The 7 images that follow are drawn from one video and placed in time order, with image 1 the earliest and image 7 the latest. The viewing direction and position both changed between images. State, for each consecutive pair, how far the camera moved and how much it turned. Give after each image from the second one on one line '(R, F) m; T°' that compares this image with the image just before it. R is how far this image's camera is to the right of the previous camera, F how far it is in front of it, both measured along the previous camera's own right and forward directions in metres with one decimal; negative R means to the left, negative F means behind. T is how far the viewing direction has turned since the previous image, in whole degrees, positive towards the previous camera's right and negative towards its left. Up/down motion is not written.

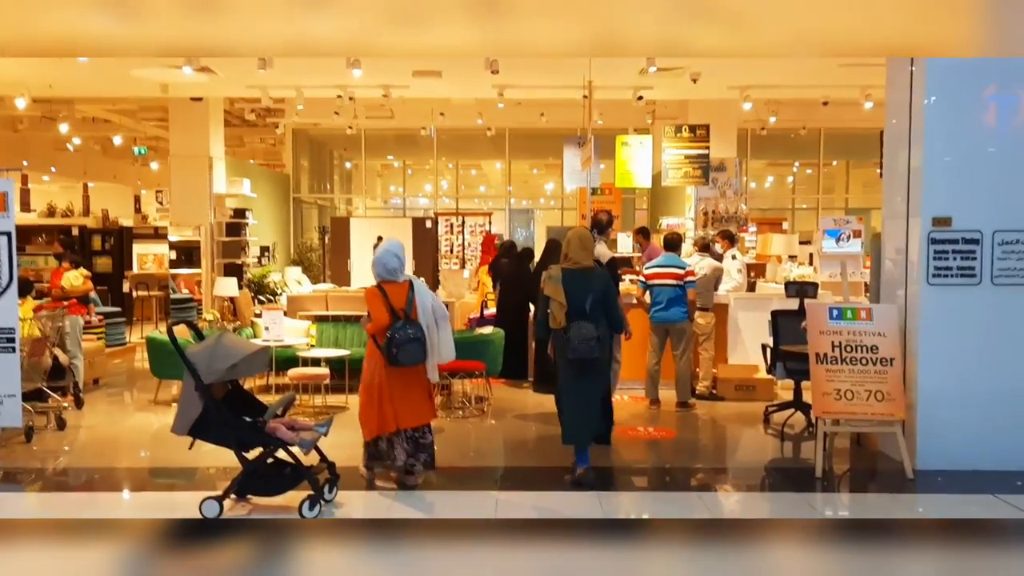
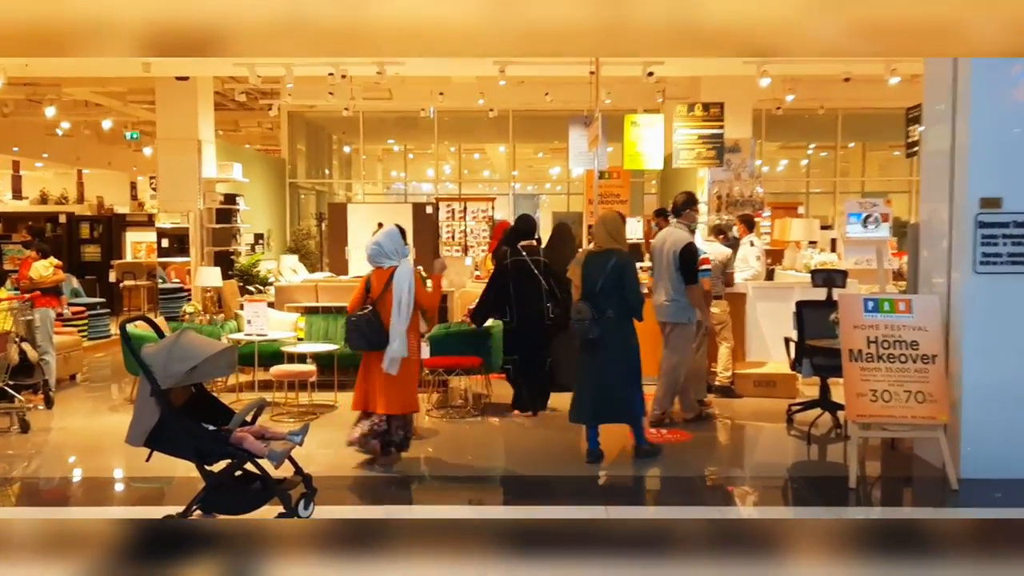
(0.0, +0.5) m; 0°
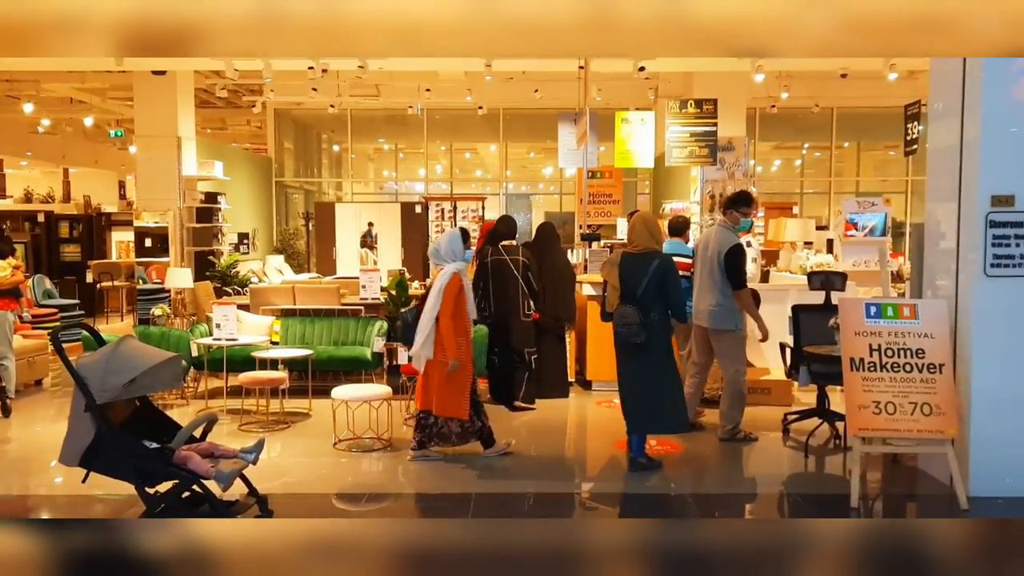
(+0.1, +0.3) m; 0°
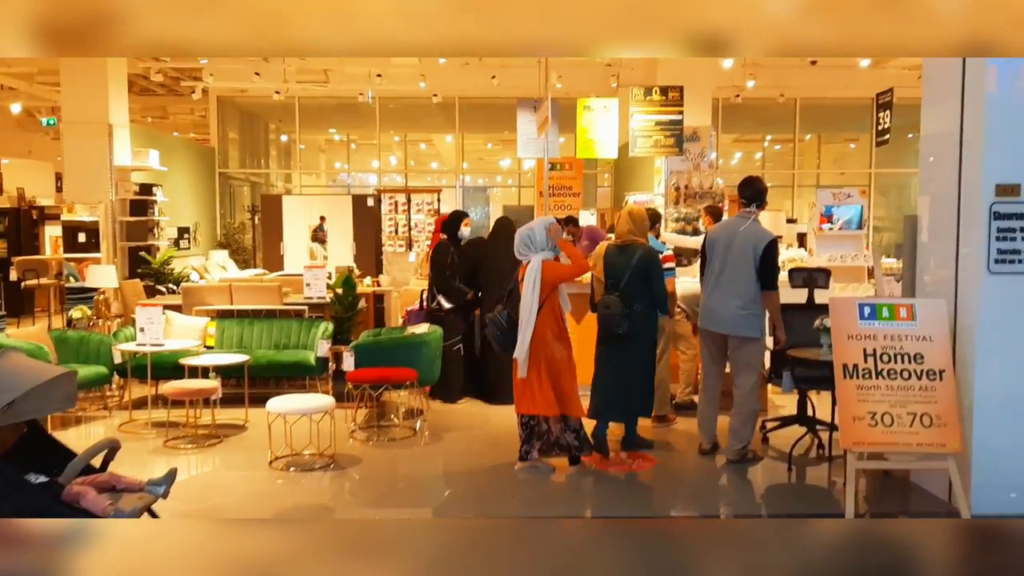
(0.0, +0.5) m; +3°
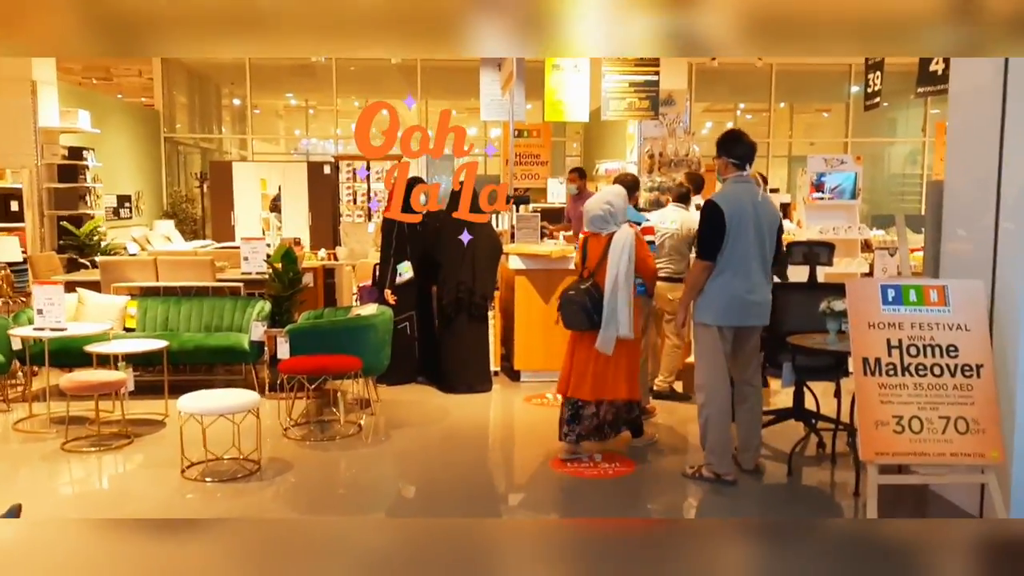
(+0.1, +0.7) m; +2°
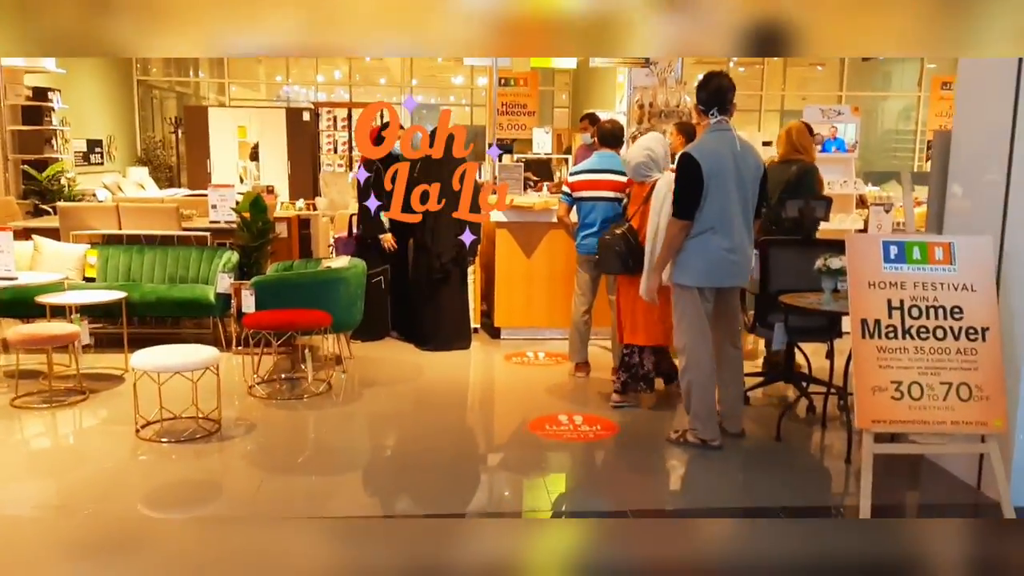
(+0.1, +0.3) m; +1°
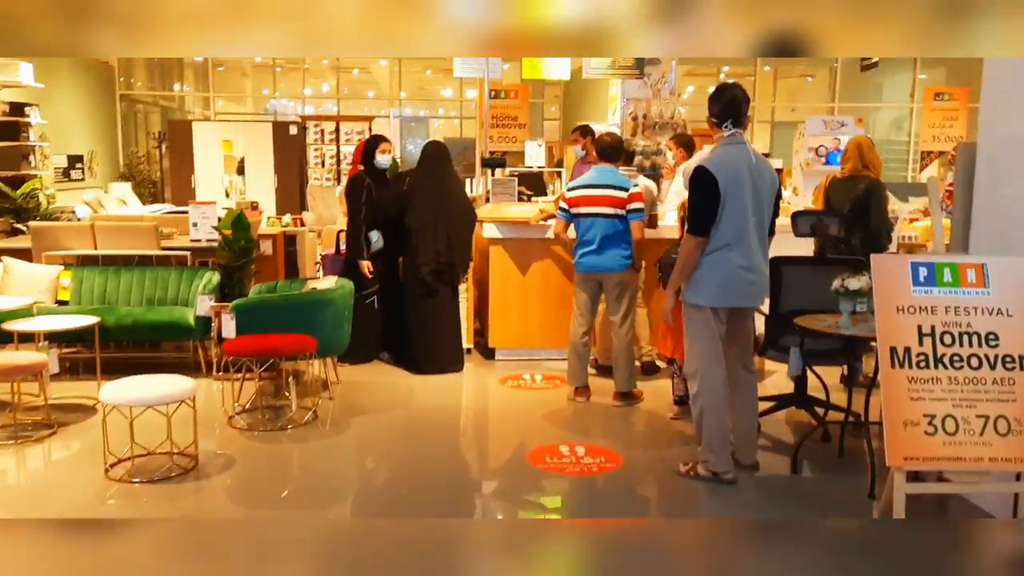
(0.0, +0.2) m; +1°
